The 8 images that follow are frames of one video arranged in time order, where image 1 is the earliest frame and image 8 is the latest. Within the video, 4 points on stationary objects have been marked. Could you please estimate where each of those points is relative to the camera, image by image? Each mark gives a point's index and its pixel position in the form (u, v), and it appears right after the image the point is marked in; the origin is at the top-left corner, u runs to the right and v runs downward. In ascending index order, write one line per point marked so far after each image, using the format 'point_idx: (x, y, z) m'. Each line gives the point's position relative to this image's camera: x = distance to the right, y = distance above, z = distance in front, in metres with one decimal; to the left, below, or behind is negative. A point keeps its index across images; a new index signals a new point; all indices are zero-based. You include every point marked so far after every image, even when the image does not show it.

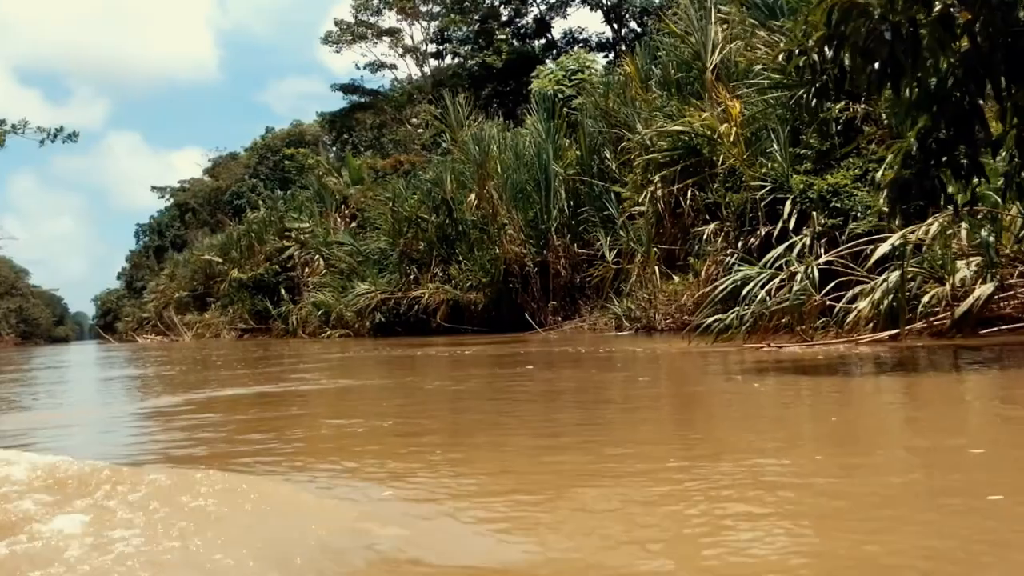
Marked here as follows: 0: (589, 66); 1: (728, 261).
0: (+1.4, +4.2, +19.4) m
1: (+1.8, +0.2, +8.7) m
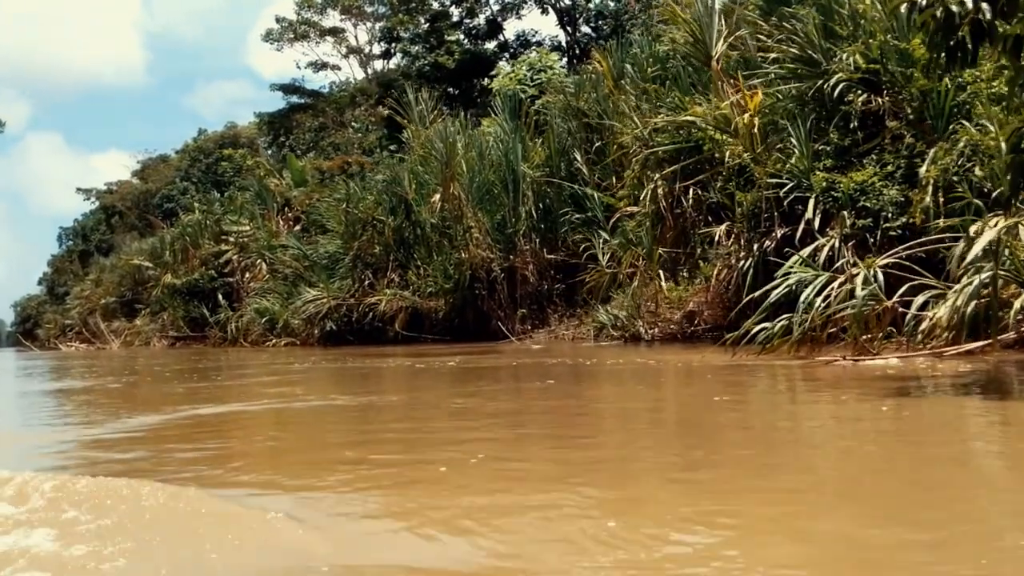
0: (+0.7, +4.0, +18.7) m
1: (+1.8, +0.2, +7.9) m
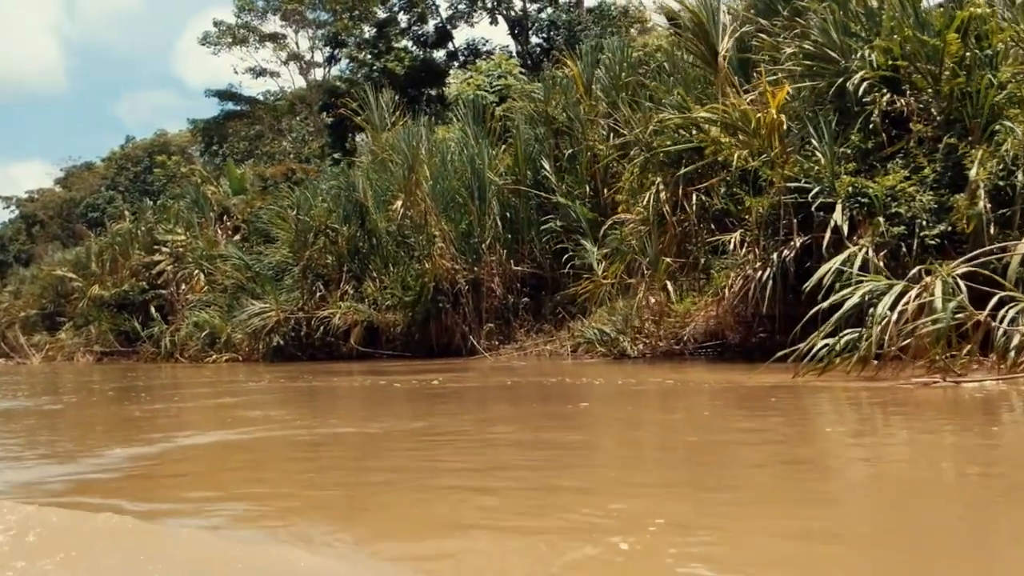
0: (0.0, +3.8, +18.0) m
1: (+1.7, +0.1, +7.3) m
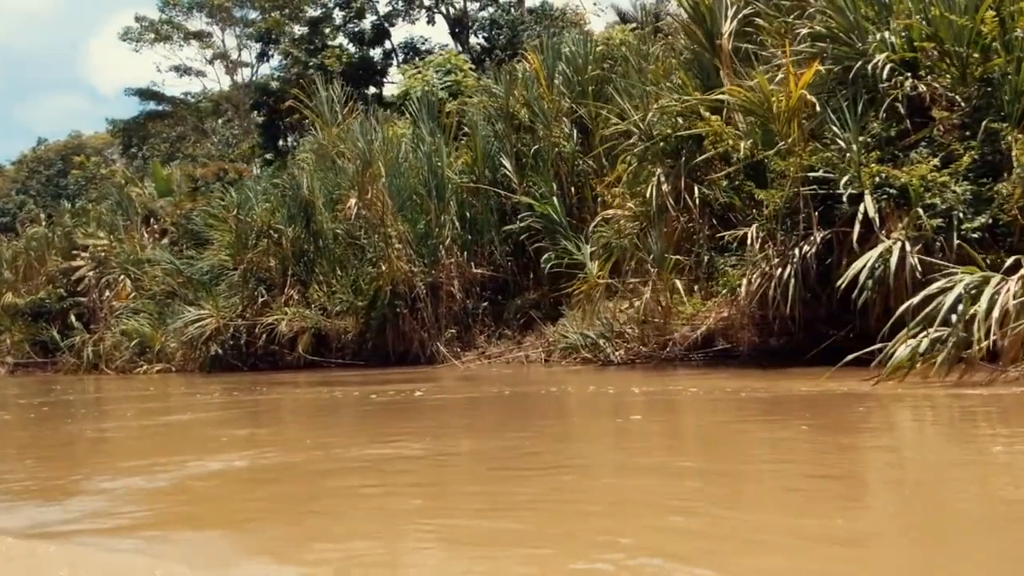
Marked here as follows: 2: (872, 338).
0: (-0.8, +3.7, +17.3) m
1: (+1.7, +0.1, +6.7) m
2: (+2.3, -0.3, +6.6) m
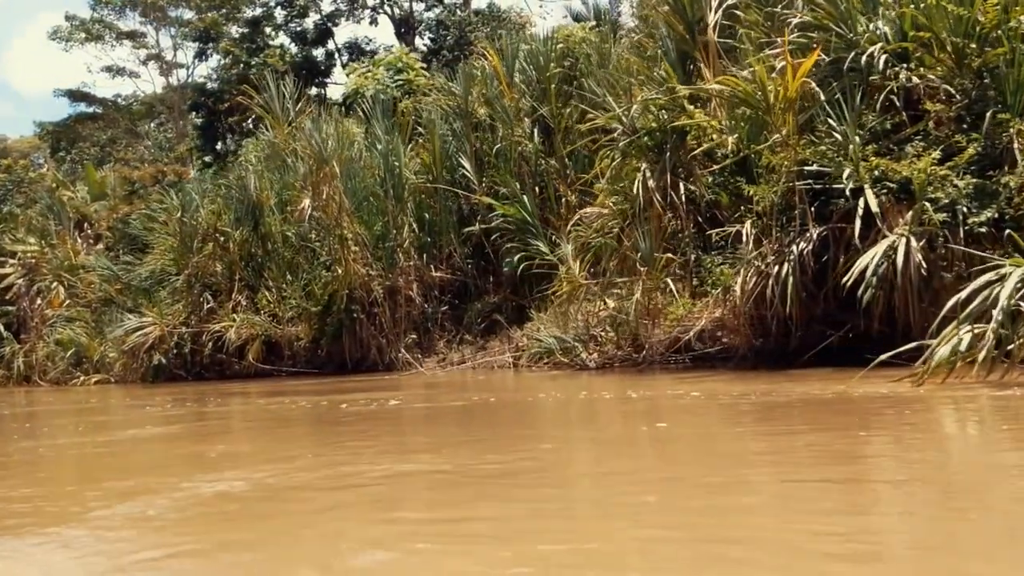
0: (-1.6, +3.6, +16.9) m
1: (+1.6, +0.1, +6.4) m
2: (+2.2, -0.3, +6.4) m
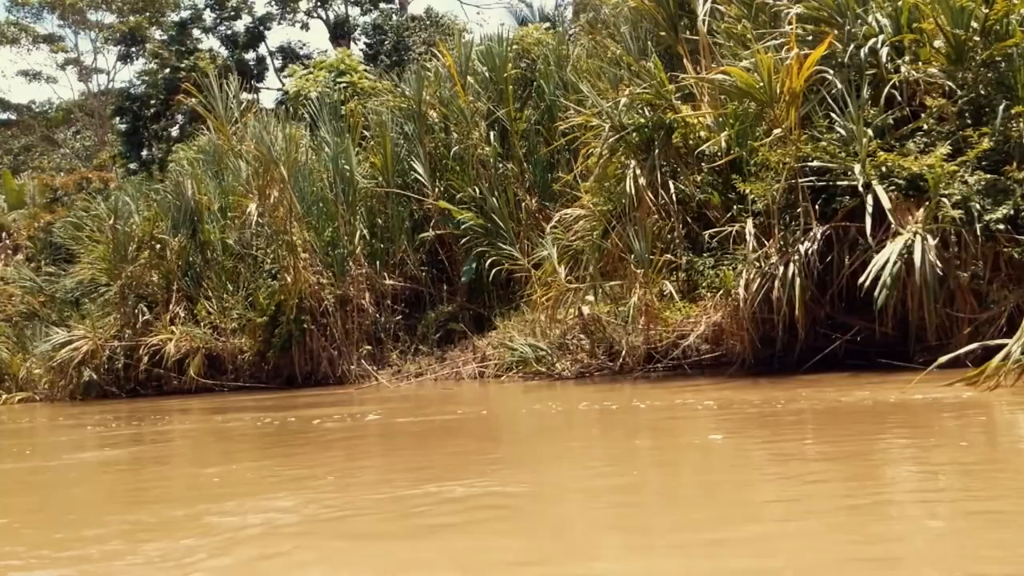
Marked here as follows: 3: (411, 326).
0: (-2.5, +3.5, +16.3) m
1: (+1.6, +0.1, +6.1) m
2: (+2.2, -0.3, +6.1) m
3: (-1.2, -0.5, +12.3) m
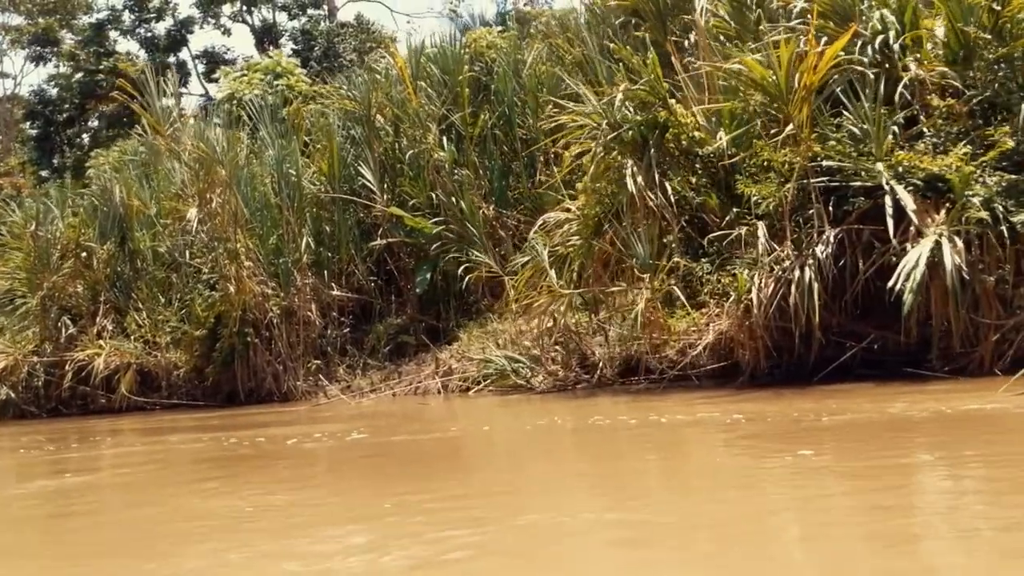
0: (-3.3, +3.3, +15.7) m
1: (+1.6, +0.1, +5.8) m
2: (+2.2, -0.3, +5.8) m
3: (-1.7, -0.6, +11.7) m
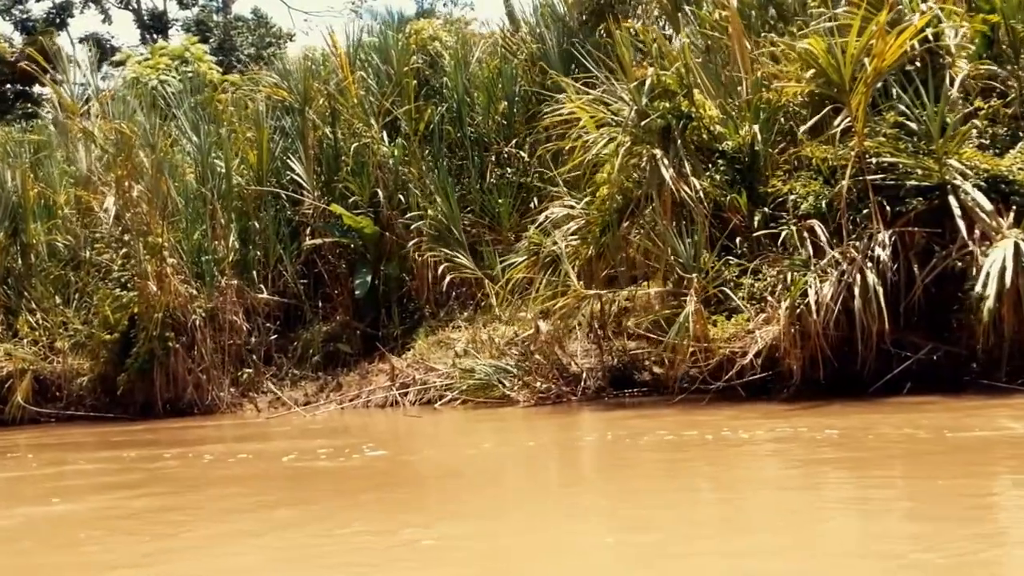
0: (-4.4, +3.2, +14.5) m
1: (+1.7, 0.0, +5.3) m
2: (+2.3, -0.4, +5.4) m
3: (-2.3, -0.6, +10.7) m
